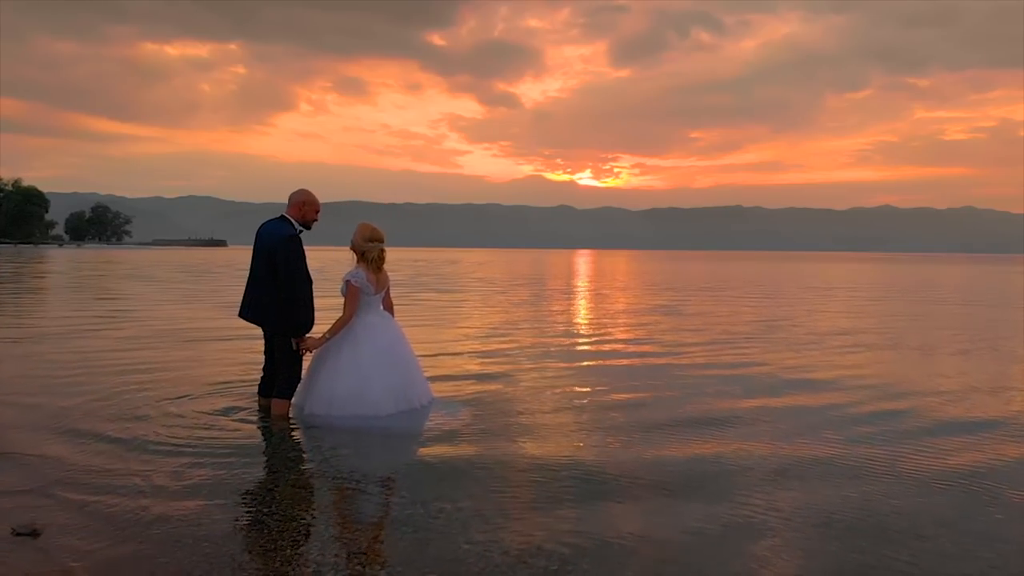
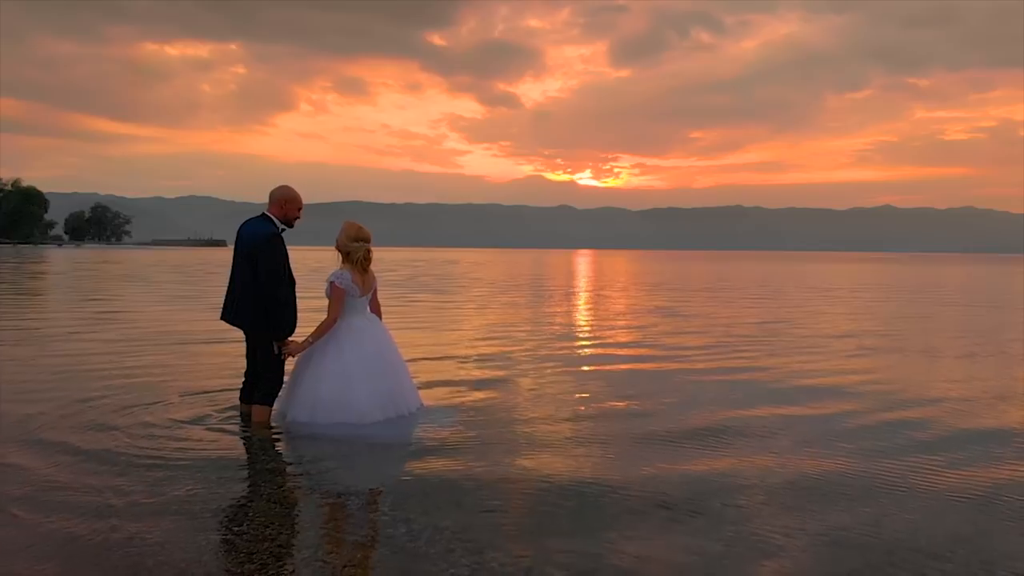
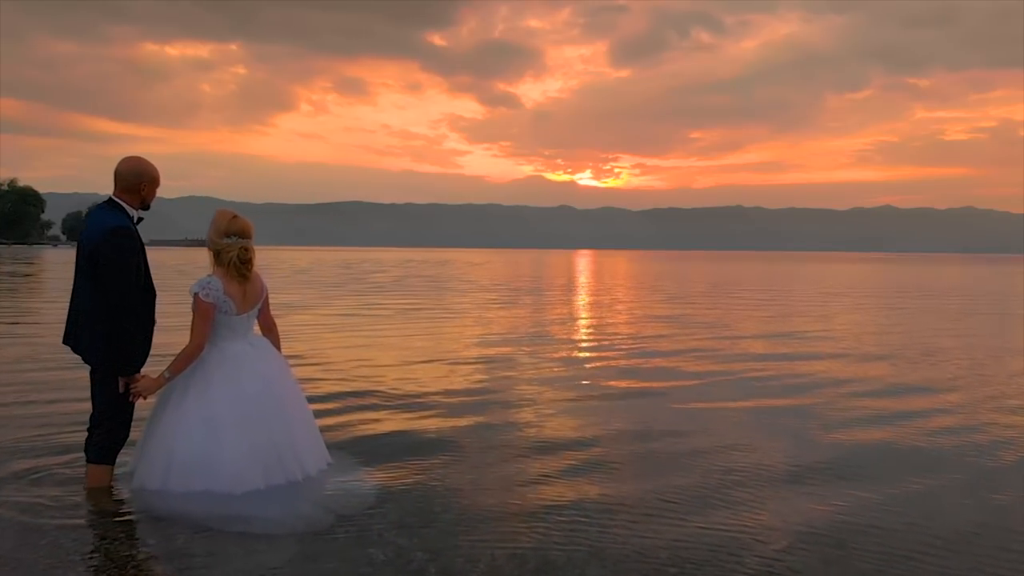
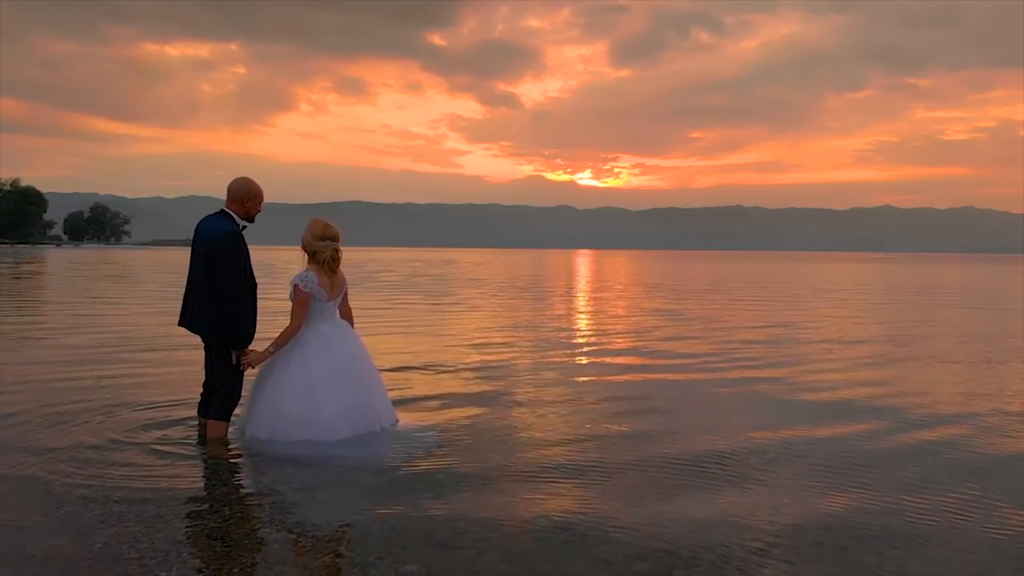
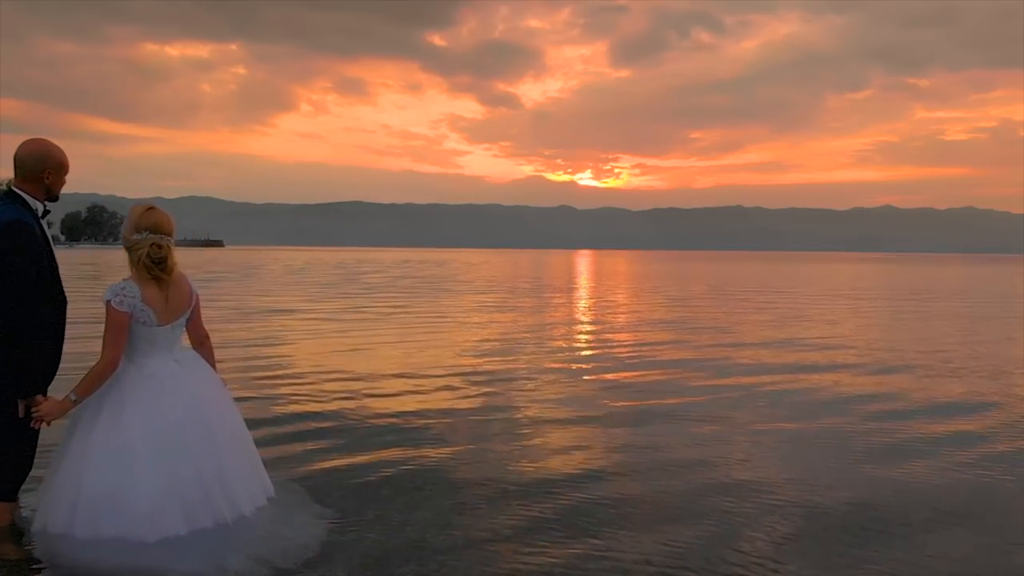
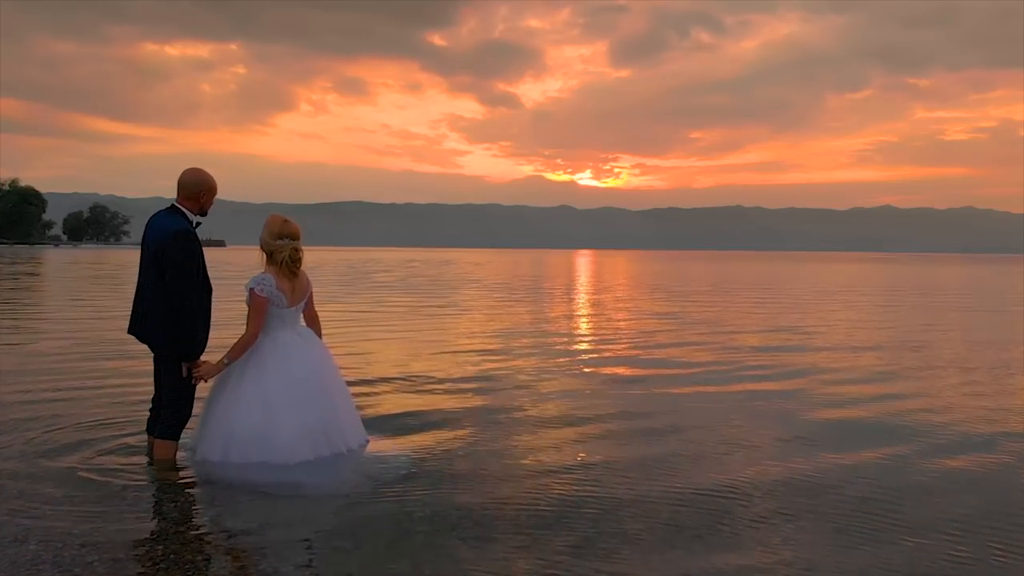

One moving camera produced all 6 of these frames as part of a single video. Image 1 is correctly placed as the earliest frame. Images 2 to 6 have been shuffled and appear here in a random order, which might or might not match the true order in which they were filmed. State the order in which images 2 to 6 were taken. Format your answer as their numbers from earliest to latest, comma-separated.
2, 4, 6, 3, 5
